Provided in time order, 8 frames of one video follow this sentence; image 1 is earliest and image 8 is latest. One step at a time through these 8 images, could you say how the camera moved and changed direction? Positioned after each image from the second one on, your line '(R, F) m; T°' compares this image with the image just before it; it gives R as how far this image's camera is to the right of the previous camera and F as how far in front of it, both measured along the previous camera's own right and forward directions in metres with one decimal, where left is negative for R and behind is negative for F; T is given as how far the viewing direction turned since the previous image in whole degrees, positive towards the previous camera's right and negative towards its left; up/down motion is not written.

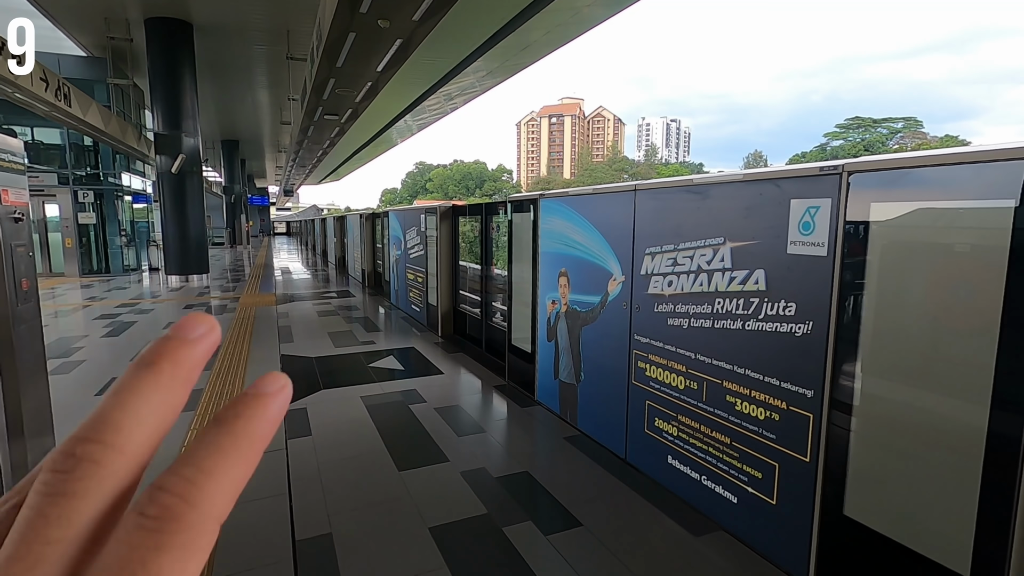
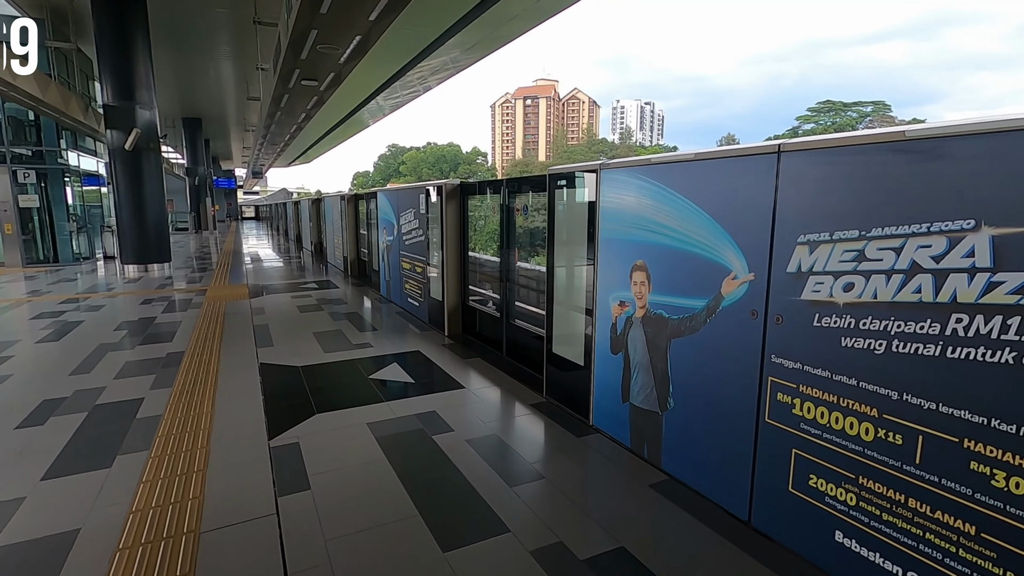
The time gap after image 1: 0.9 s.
(-0.5, +0.9) m; +3°
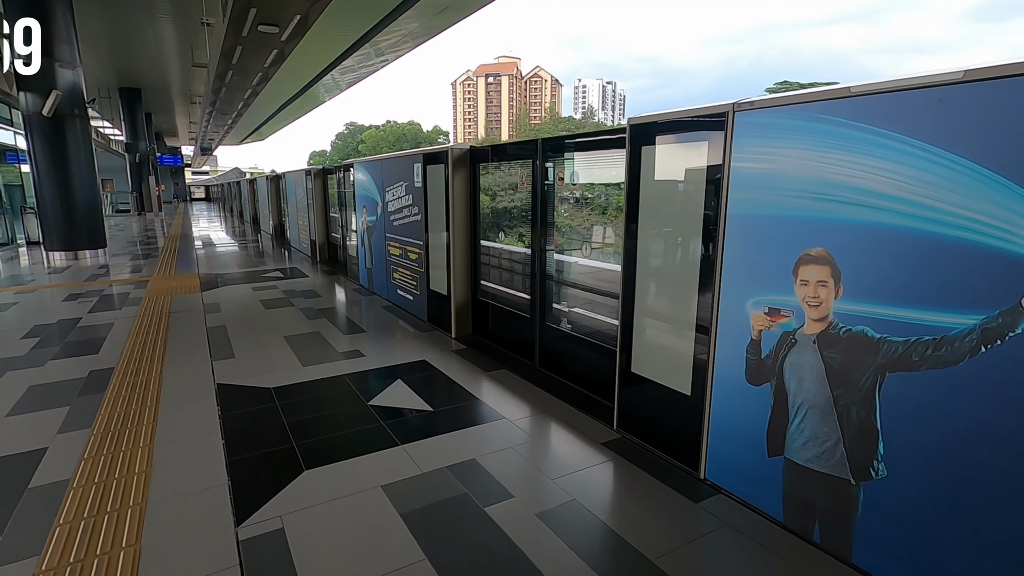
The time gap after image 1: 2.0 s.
(-0.5, +1.1) m; +4°
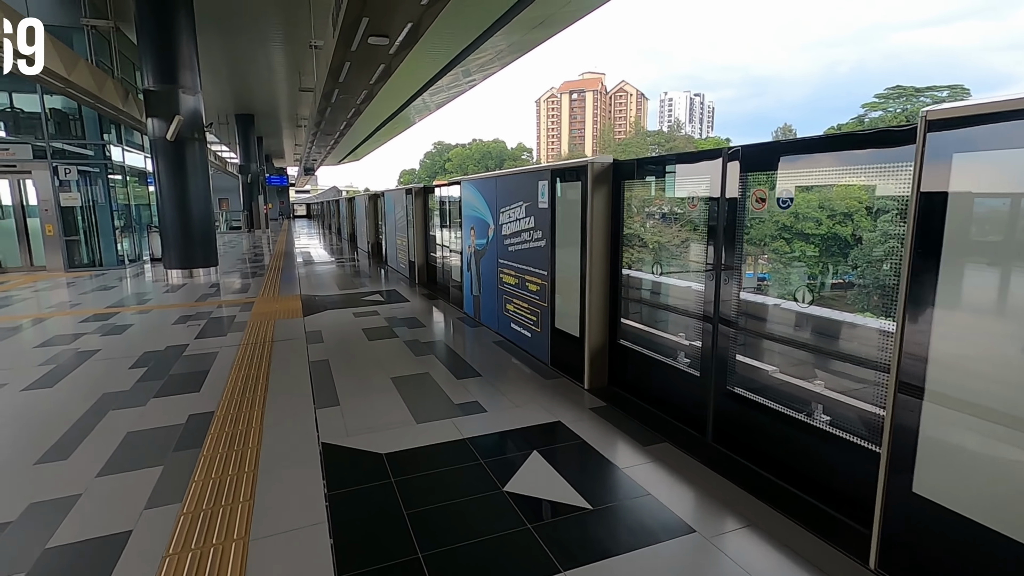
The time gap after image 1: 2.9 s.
(-0.5, +0.7) m; -9°
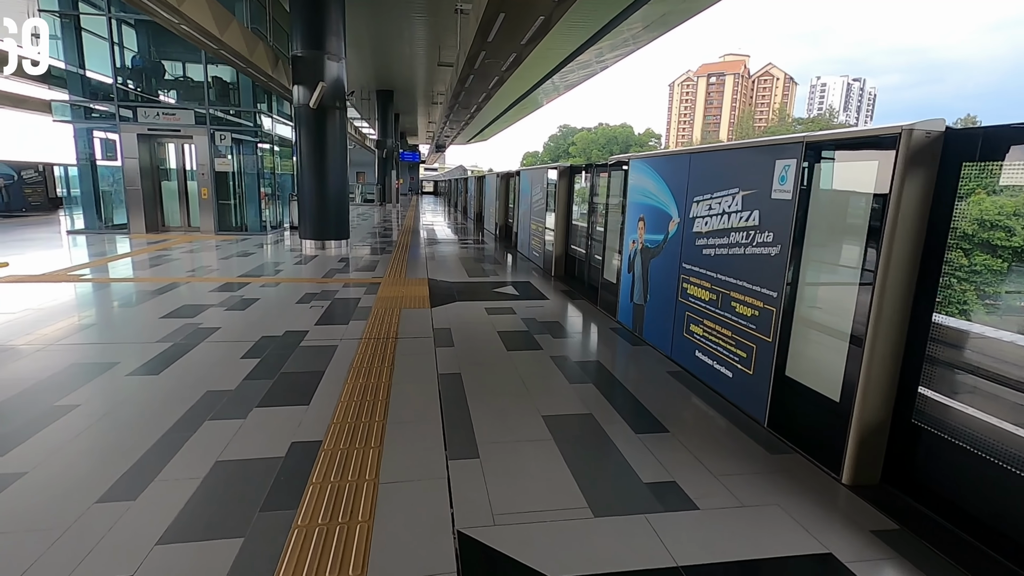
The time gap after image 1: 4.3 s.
(-0.6, +1.1) m; -12°
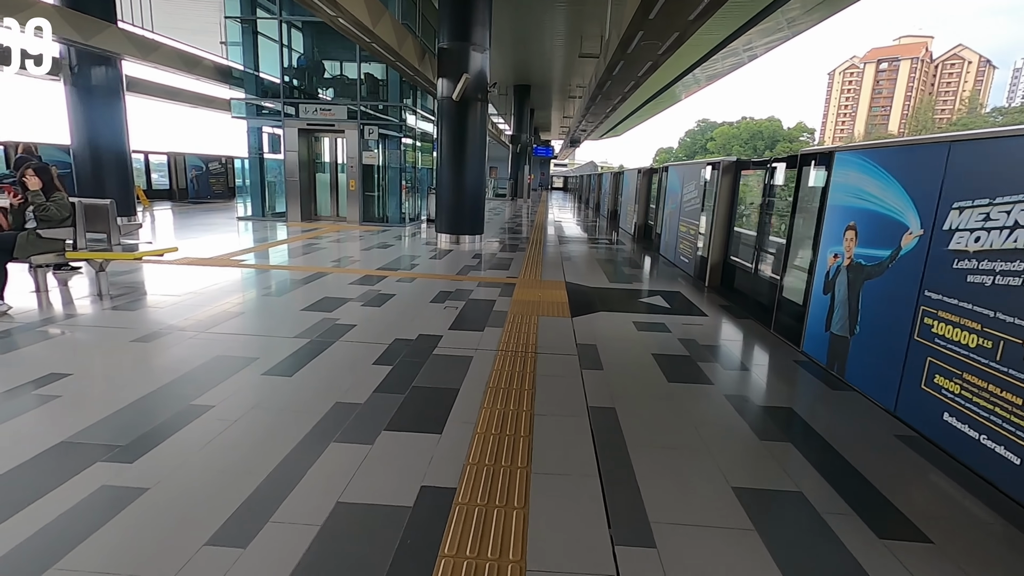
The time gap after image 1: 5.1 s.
(-0.3, +0.6) m; -13°
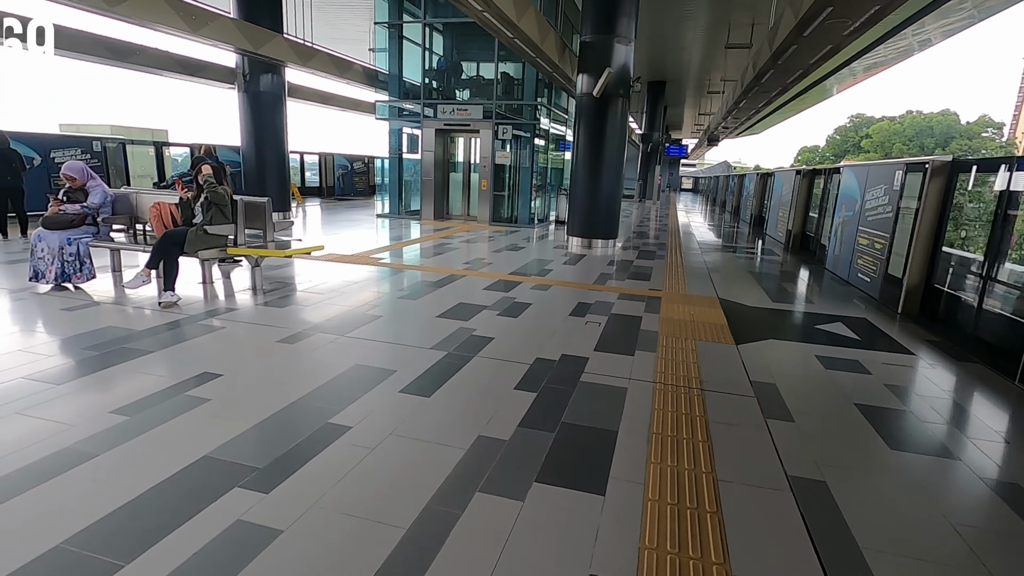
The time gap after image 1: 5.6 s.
(-0.3, +0.5) m; -12°
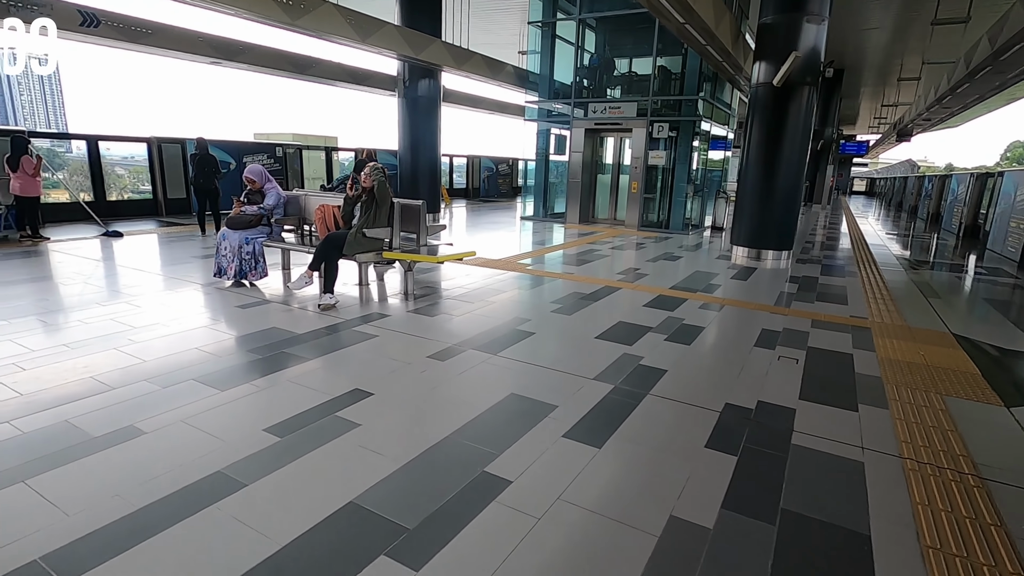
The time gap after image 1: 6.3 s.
(-0.3, +0.6) m; -14°
